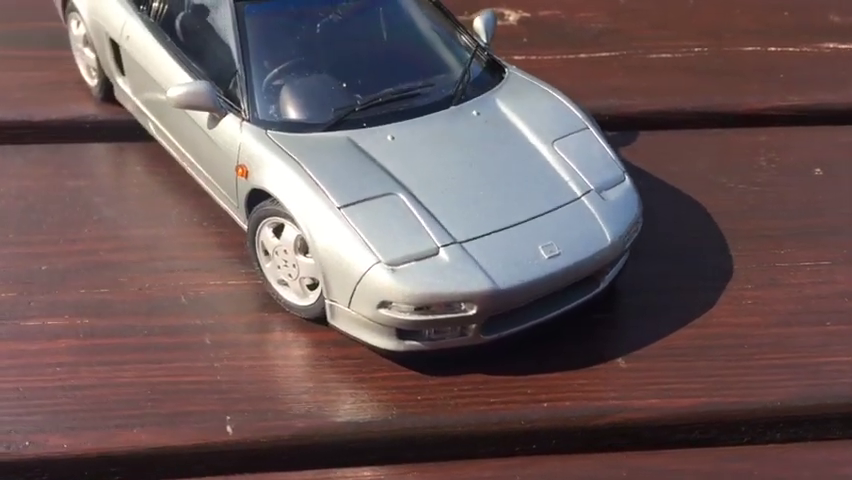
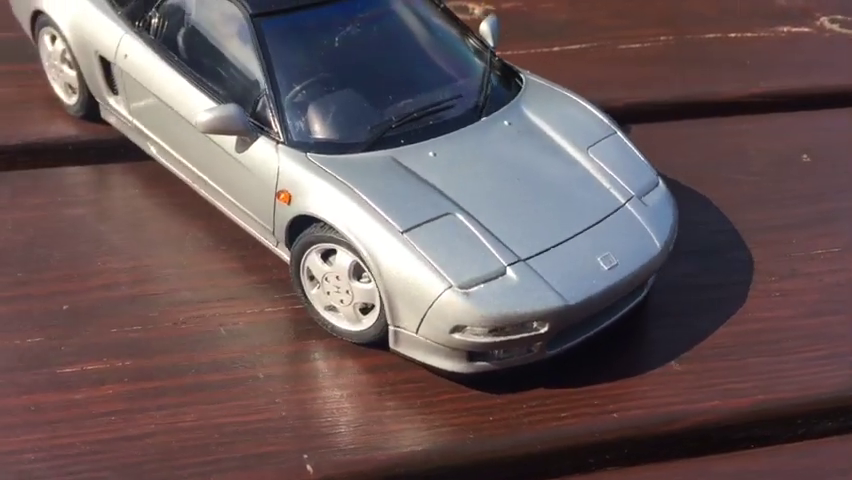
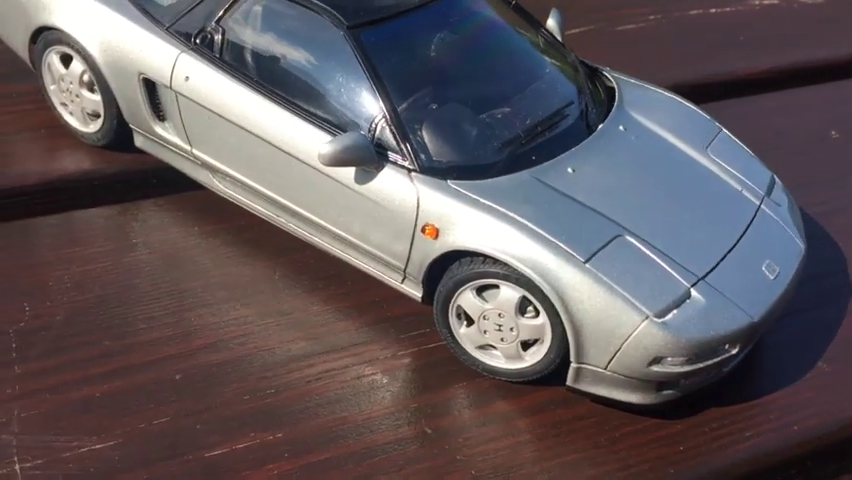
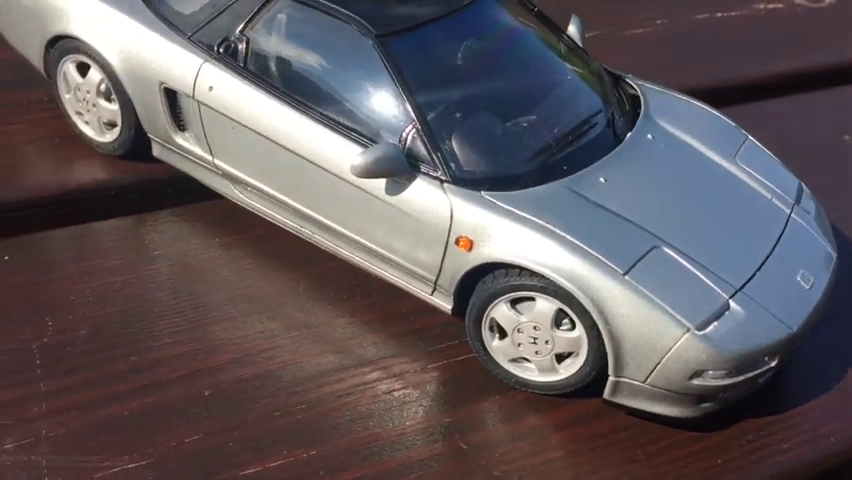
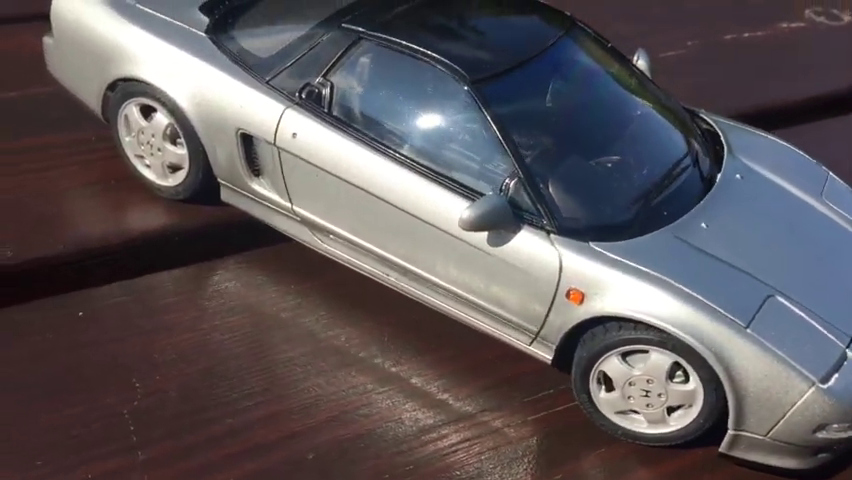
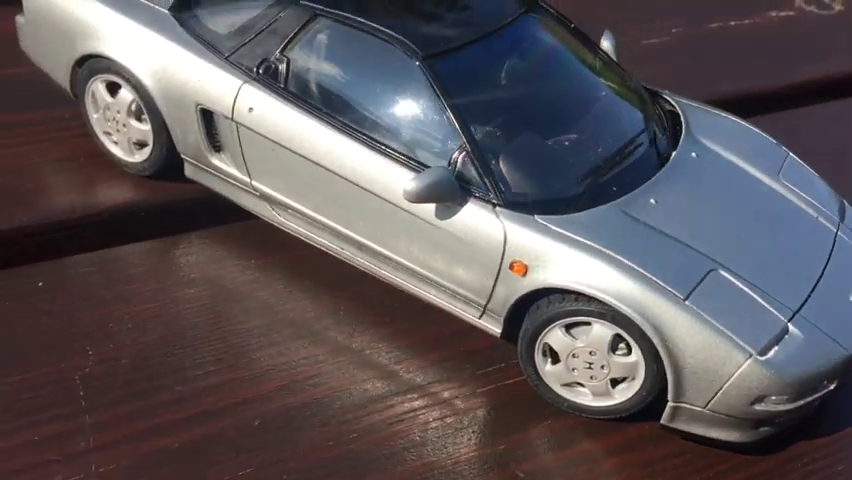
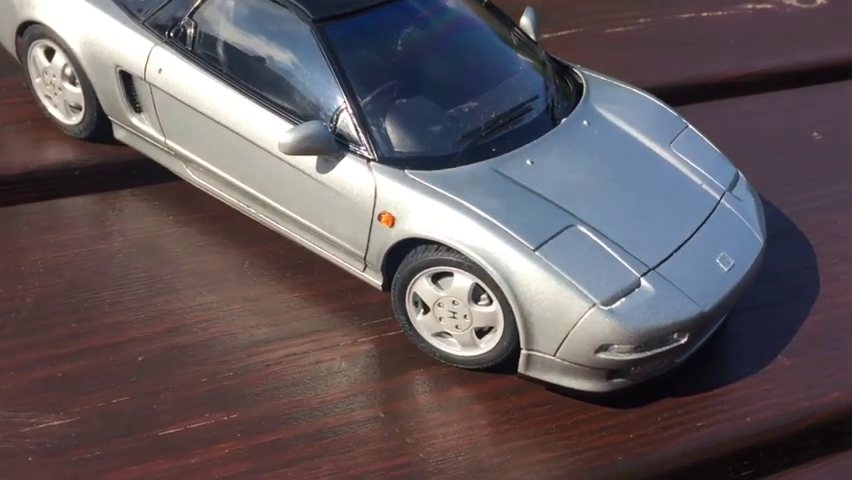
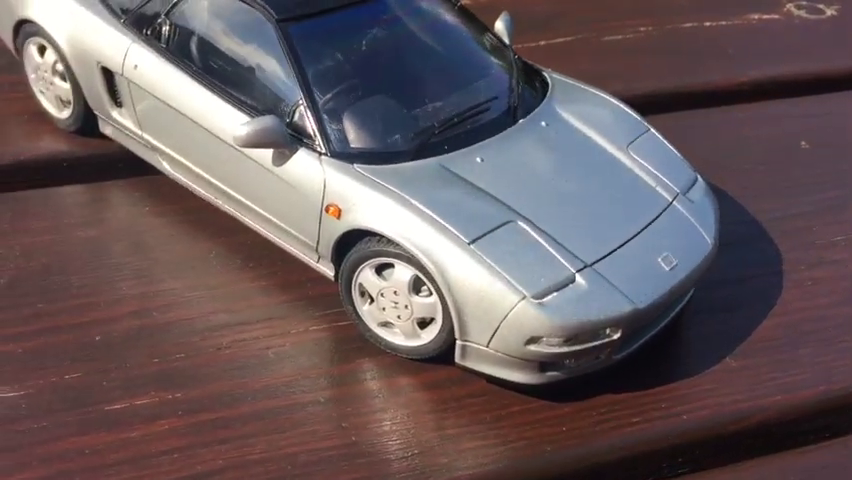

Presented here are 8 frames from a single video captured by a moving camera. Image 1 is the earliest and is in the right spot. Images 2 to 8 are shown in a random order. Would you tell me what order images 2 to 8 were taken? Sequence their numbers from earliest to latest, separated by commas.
2, 8, 7, 3, 4, 6, 5
